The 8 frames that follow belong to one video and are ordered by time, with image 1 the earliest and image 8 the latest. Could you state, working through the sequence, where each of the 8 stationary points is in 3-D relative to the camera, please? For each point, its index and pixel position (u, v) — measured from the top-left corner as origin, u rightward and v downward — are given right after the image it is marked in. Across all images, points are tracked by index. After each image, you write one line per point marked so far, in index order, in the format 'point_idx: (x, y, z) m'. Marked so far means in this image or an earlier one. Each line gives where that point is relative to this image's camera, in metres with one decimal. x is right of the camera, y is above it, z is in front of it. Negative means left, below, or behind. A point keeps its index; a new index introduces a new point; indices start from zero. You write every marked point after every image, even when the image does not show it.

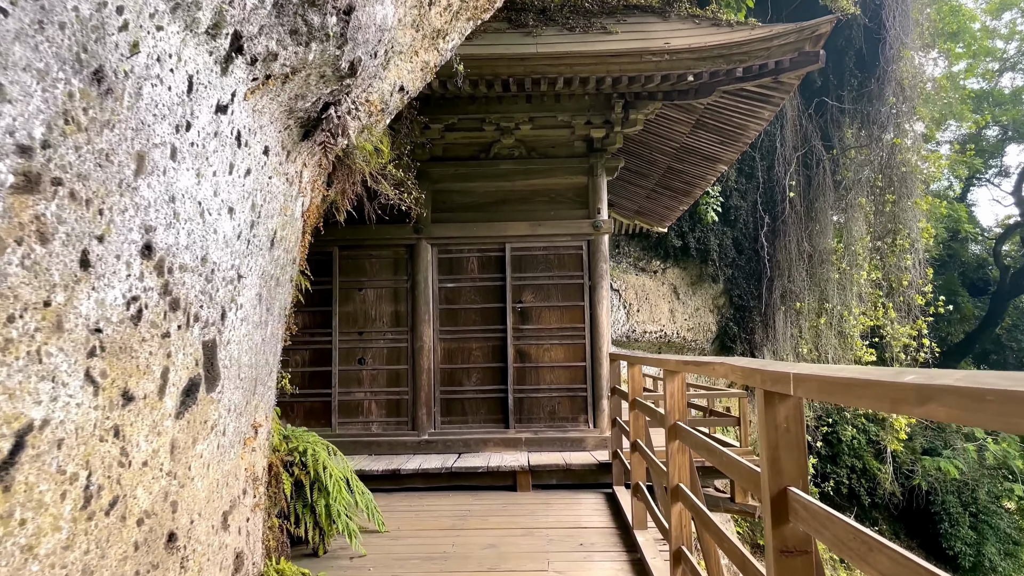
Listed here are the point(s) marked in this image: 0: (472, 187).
0: (-0.3, +0.7, +5.7) m
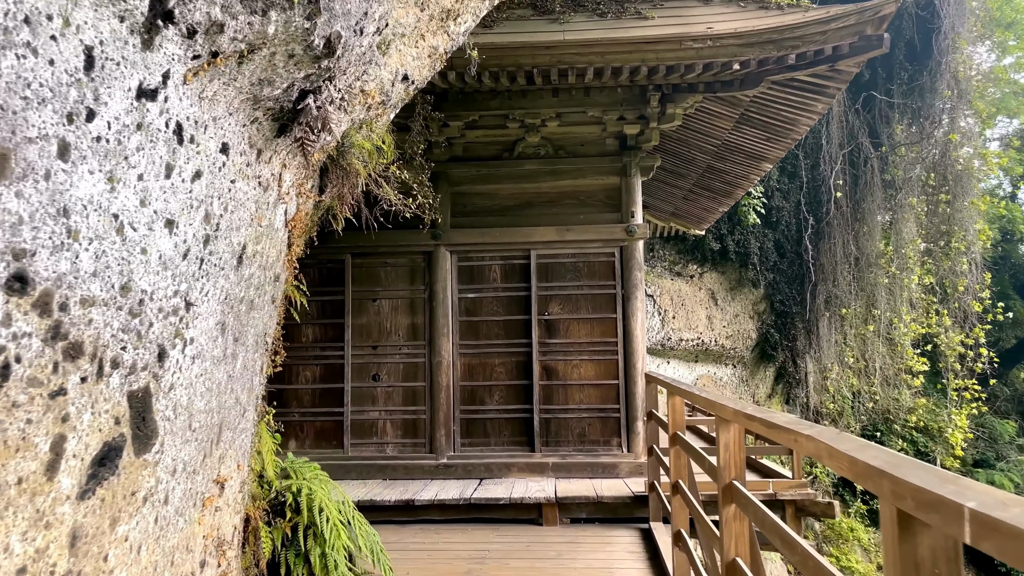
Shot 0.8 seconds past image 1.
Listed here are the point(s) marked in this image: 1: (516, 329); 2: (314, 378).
0: (-0.1, +0.7, +5.3) m
1: (0.0, -0.3, +5.2) m
2: (-1.3, -0.6, +5.2) m
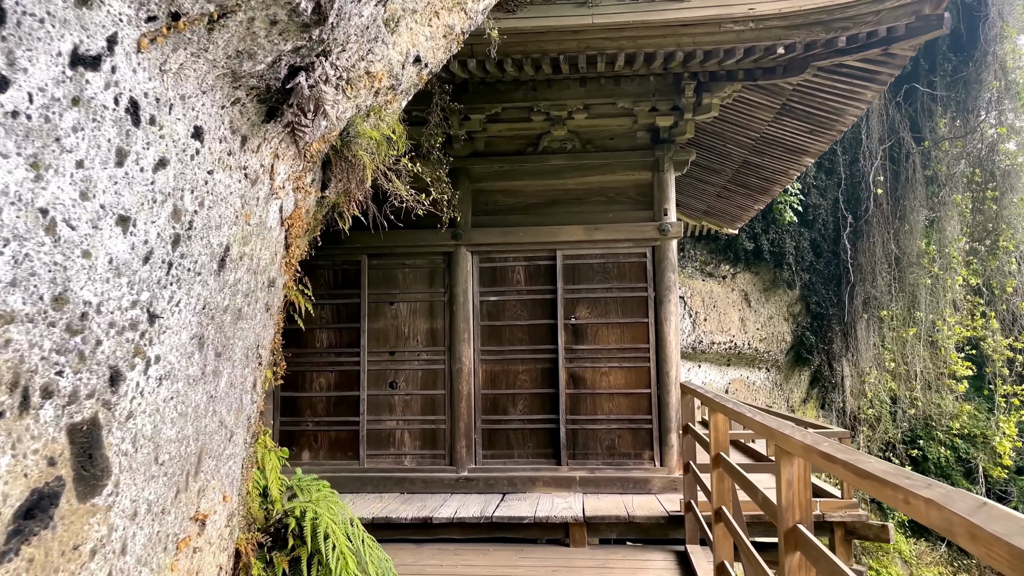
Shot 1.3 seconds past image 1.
0: (0.0, +0.7, +5.0) m
1: (+0.2, -0.3, +4.9) m
2: (-1.2, -0.6, +4.9) m
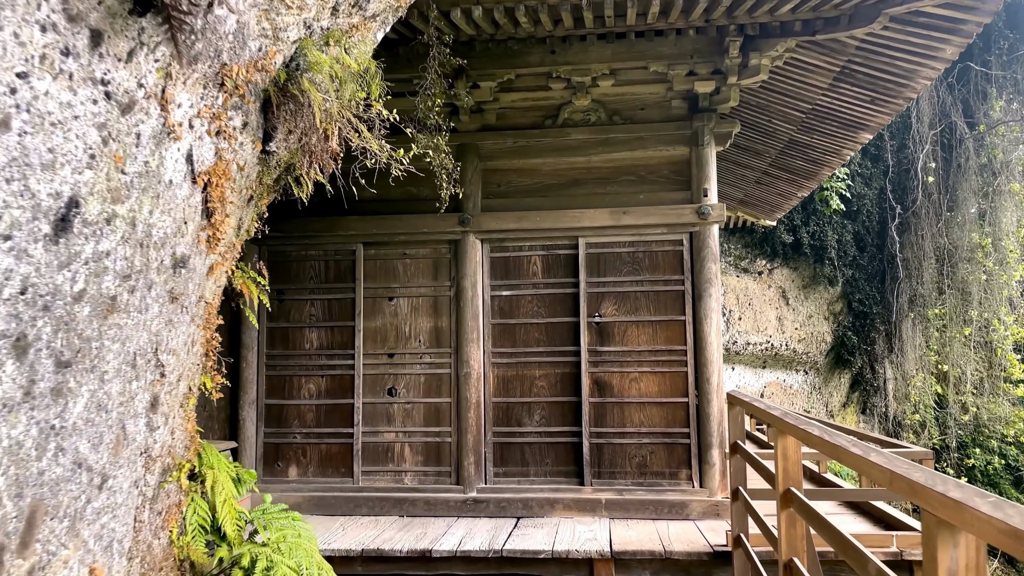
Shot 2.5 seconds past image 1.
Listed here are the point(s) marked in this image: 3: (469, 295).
0: (+0.1, +0.7, +4.4) m
1: (+0.3, -0.2, +4.2) m
2: (-1.1, -0.6, +4.3) m
3: (-0.2, 0.0, +4.2) m
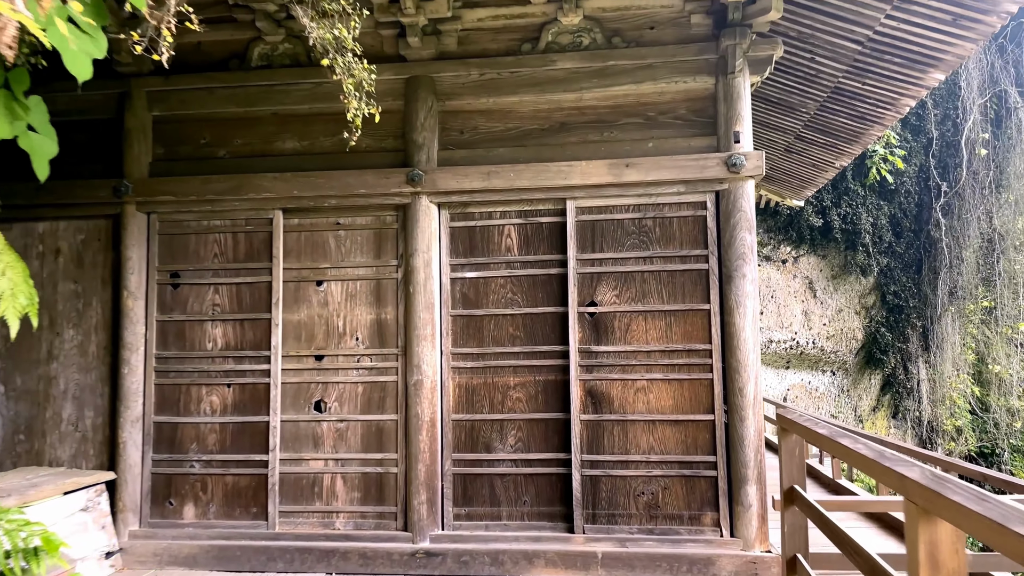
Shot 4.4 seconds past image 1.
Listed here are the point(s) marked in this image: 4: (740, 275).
0: (0.0, +0.8, +3.3) m
1: (+0.1, -0.2, +3.2) m
2: (-1.2, -0.5, +3.3) m
3: (-0.4, 0.0, +3.2) m
4: (+0.9, +0.1, +3.0) m
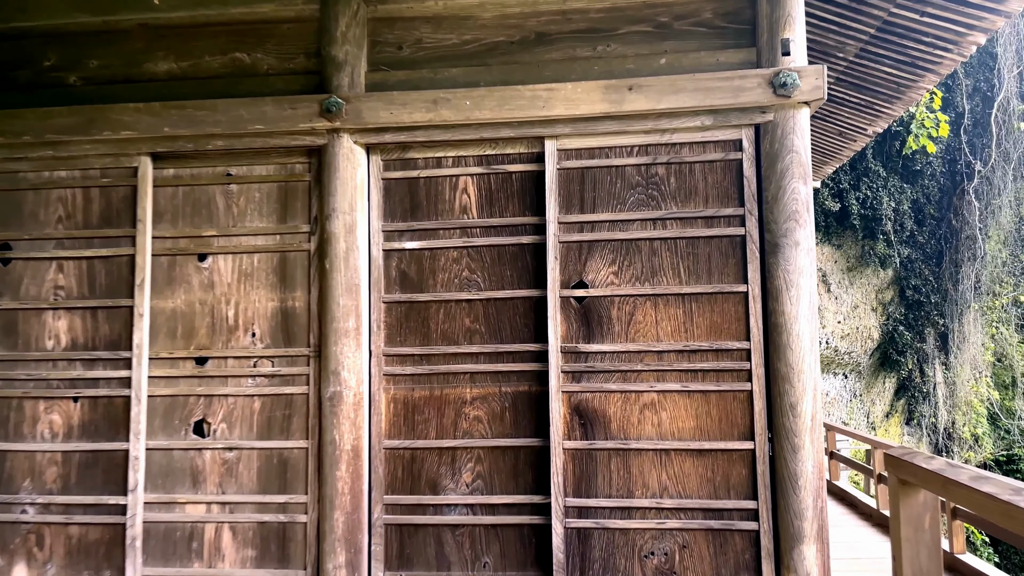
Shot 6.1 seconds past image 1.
0: (-0.1, +0.8, +2.4) m
1: (0.0, -0.1, +2.3) m
2: (-1.3, -0.4, +2.4) m
3: (-0.5, +0.1, +2.3) m
4: (+0.7, +0.1, +2.1) m
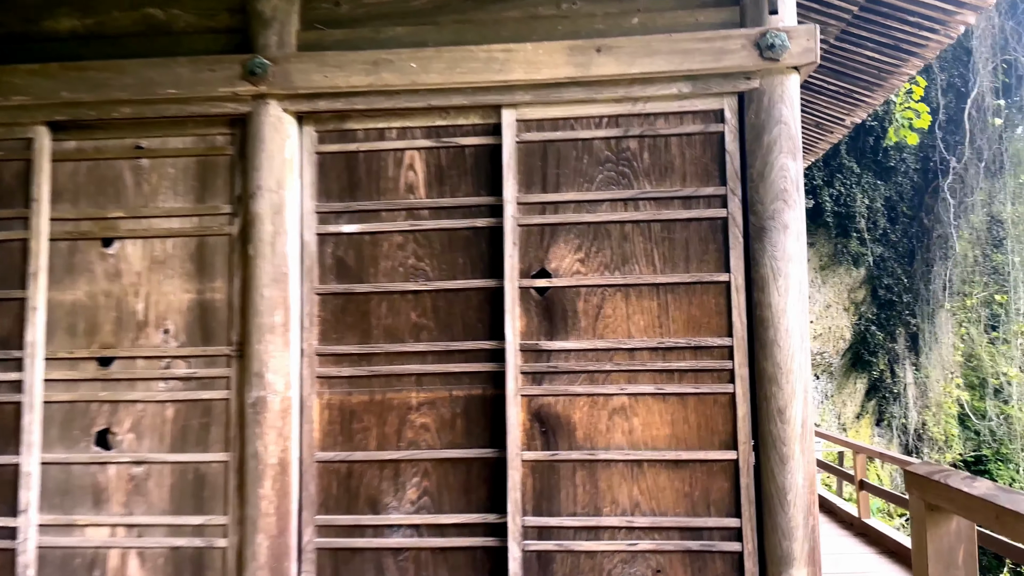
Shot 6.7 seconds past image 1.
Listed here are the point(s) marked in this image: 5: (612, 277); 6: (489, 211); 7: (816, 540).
0: (-0.3, +0.9, +2.1) m
1: (-0.1, -0.1, +2.0) m
2: (-1.5, -0.4, +2.0) m
3: (-0.6, +0.1, +2.0) m
4: (+0.6, +0.1, +1.8) m
5: (+0.2, 0.0, +1.9) m
6: (-0.1, +0.2, +2.0) m
7: (+0.7, -0.6, +1.8) m
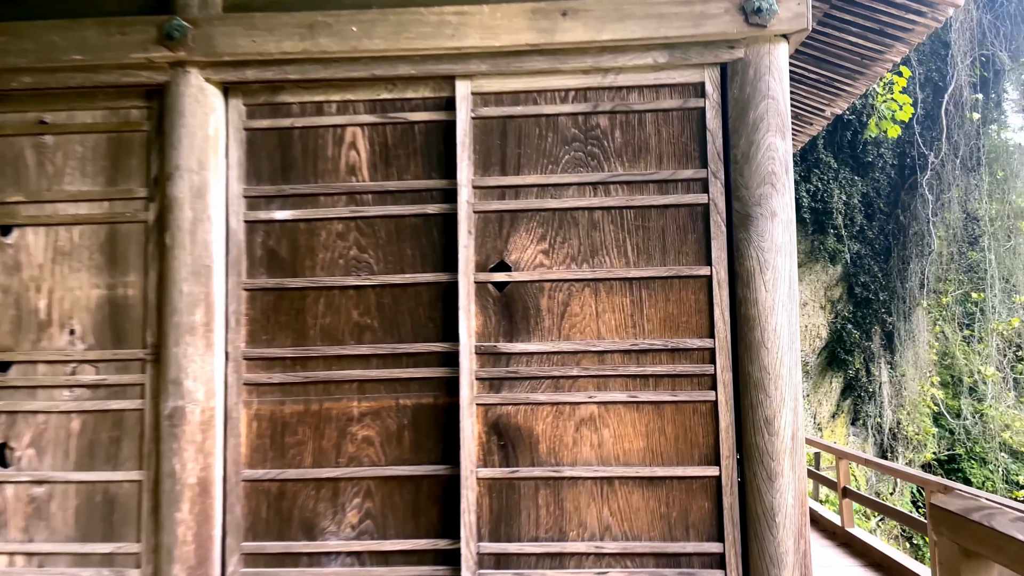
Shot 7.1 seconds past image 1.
0: (-0.4, +0.9, +1.9) m
1: (-0.2, -0.1, +1.8) m
2: (-1.6, -0.4, +1.8) m
3: (-0.7, +0.2, +1.7) m
4: (+0.5, +0.2, +1.6) m
5: (+0.1, 0.0, +1.7) m
6: (-0.2, +0.2, +1.8) m
7: (+0.6, -0.6, +1.6) m
